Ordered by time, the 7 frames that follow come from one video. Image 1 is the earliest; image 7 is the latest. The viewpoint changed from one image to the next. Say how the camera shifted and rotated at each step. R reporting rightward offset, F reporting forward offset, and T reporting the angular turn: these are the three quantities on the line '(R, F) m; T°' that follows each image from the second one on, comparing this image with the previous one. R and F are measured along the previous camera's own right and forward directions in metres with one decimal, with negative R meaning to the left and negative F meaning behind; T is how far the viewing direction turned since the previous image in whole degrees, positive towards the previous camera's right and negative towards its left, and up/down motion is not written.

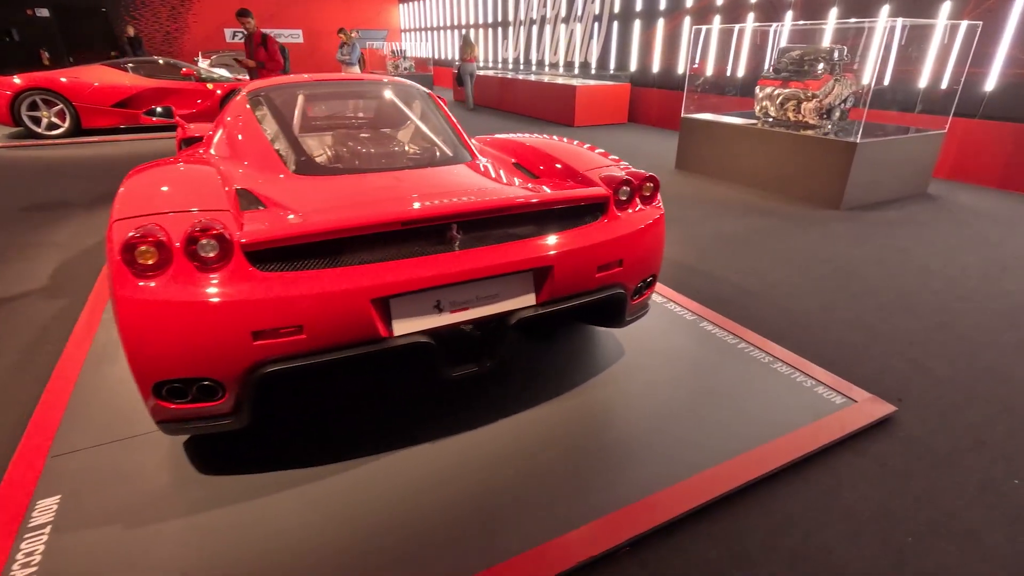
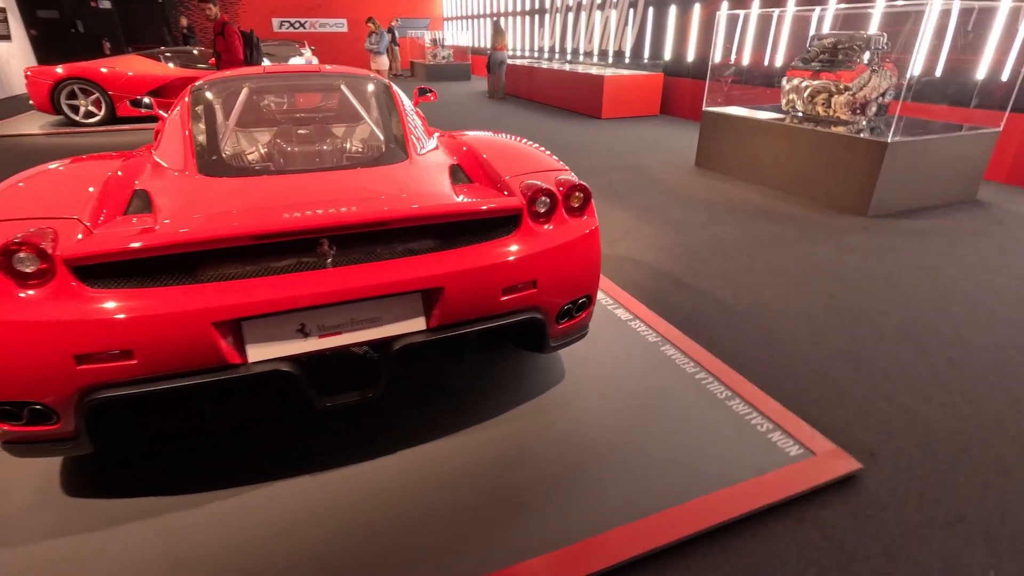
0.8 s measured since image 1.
(+0.4, +0.2) m; -5°
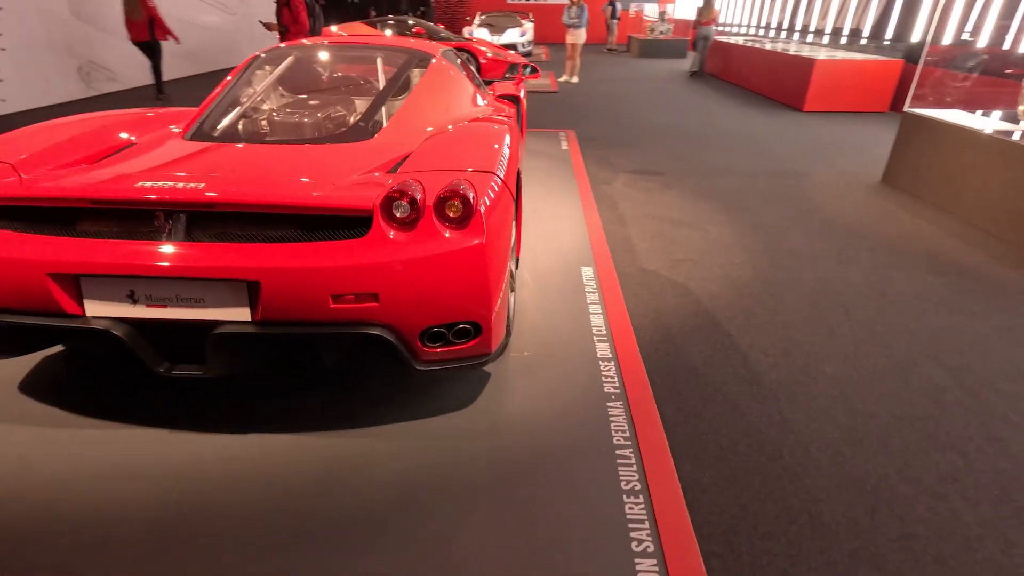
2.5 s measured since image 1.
(+0.9, +0.4) m; -21°
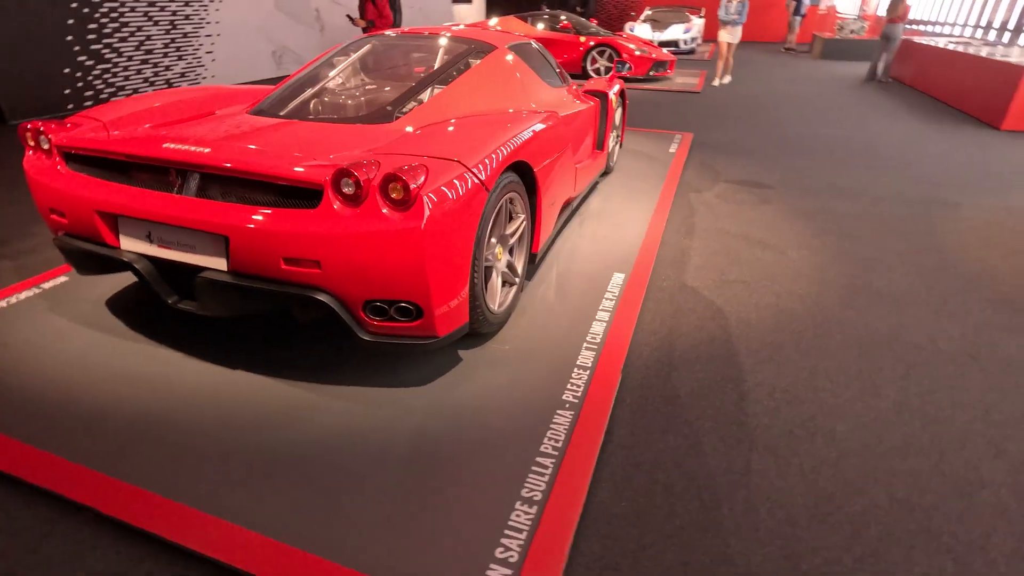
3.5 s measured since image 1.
(+0.6, +0.1) m; -15°
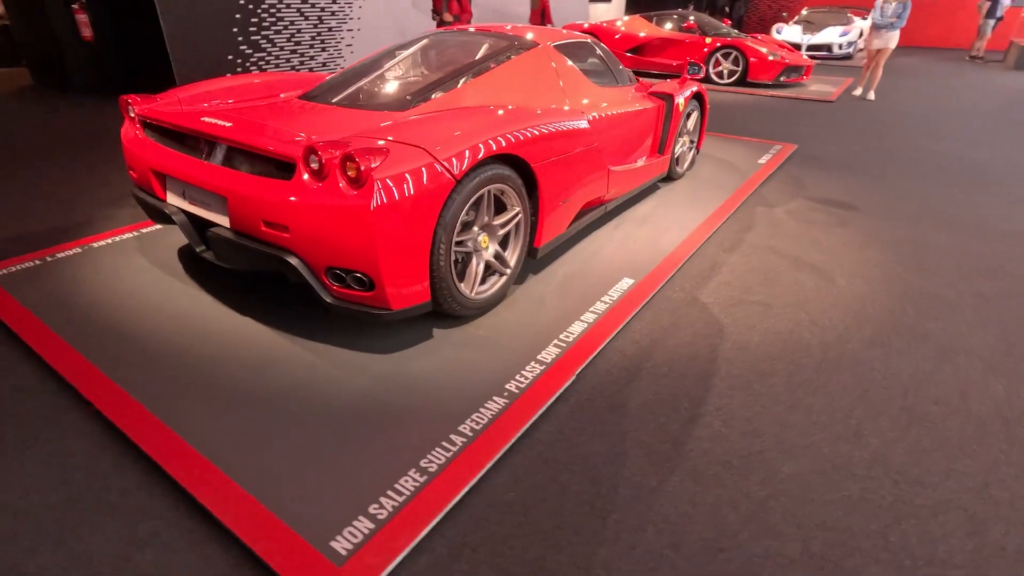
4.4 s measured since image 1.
(+0.6, 0.0) m; -13°
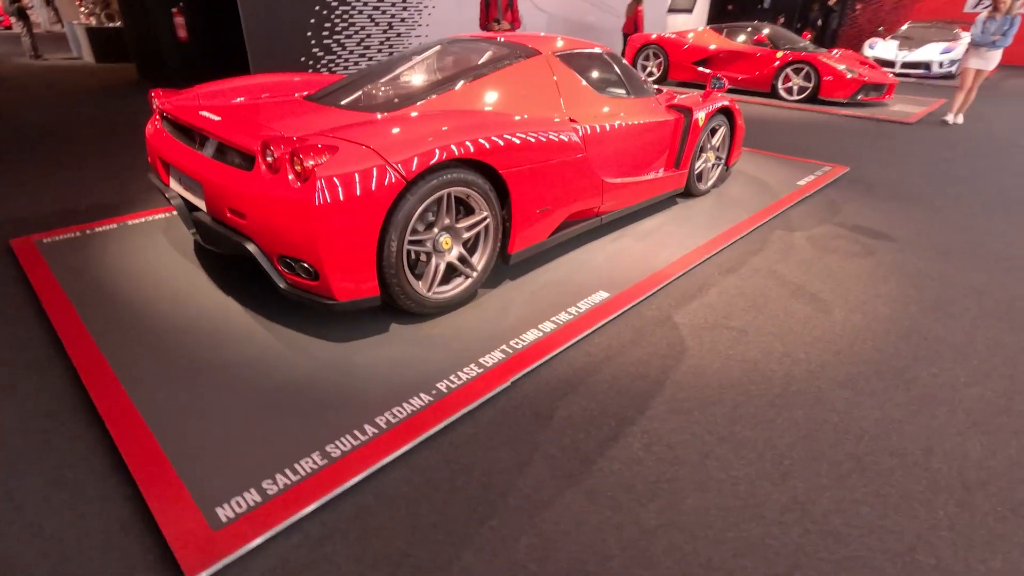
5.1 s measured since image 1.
(+0.5, 0.0) m; -8°
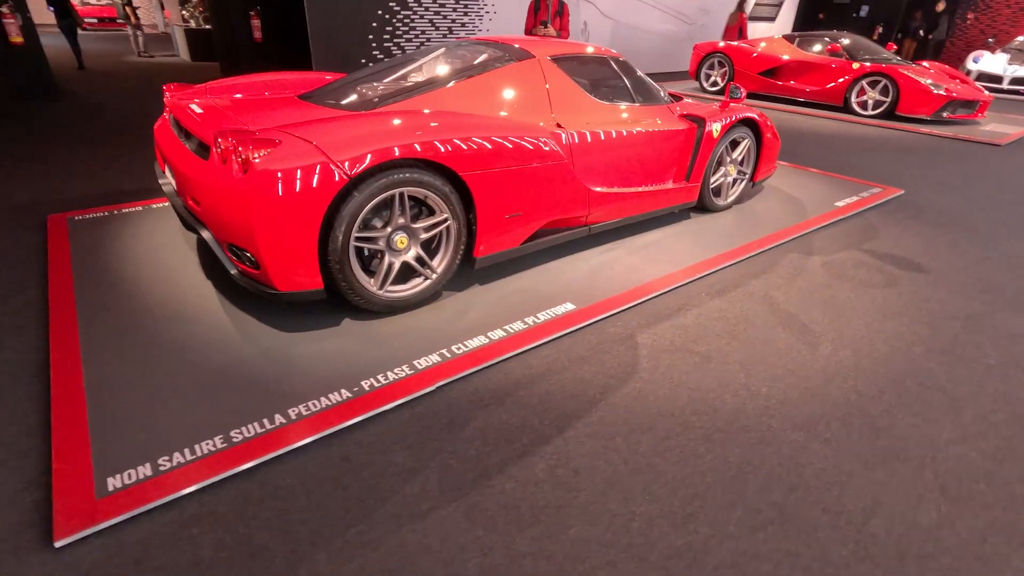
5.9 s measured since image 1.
(+0.5, +0.1) m; -7°
